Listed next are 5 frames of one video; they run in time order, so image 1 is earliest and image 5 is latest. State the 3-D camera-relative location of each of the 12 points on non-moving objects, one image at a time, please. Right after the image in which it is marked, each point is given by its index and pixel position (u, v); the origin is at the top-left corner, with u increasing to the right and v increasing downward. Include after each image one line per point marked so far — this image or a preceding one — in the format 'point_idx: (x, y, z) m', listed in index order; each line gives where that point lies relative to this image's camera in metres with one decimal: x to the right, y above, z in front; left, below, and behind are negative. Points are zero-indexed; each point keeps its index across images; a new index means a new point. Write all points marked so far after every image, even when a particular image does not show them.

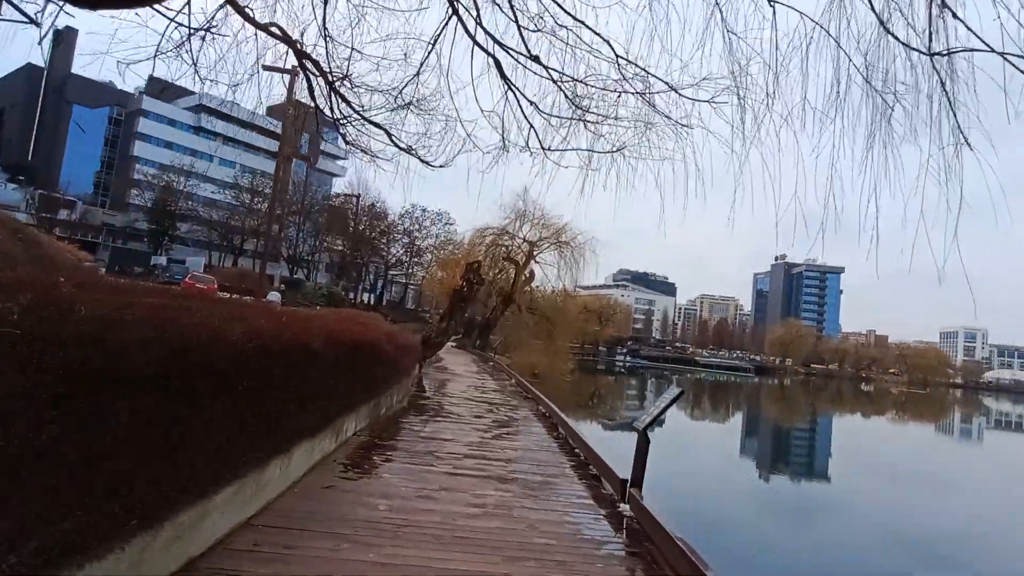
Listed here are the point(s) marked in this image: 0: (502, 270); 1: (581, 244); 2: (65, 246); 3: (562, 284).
0: (-0.2, +0.3, +18.7) m
1: (+1.4, +0.9, +18.8) m
2: (-6.8, +0.6, +14.4) m
3: (+1.0, +0.1, +19.0) m
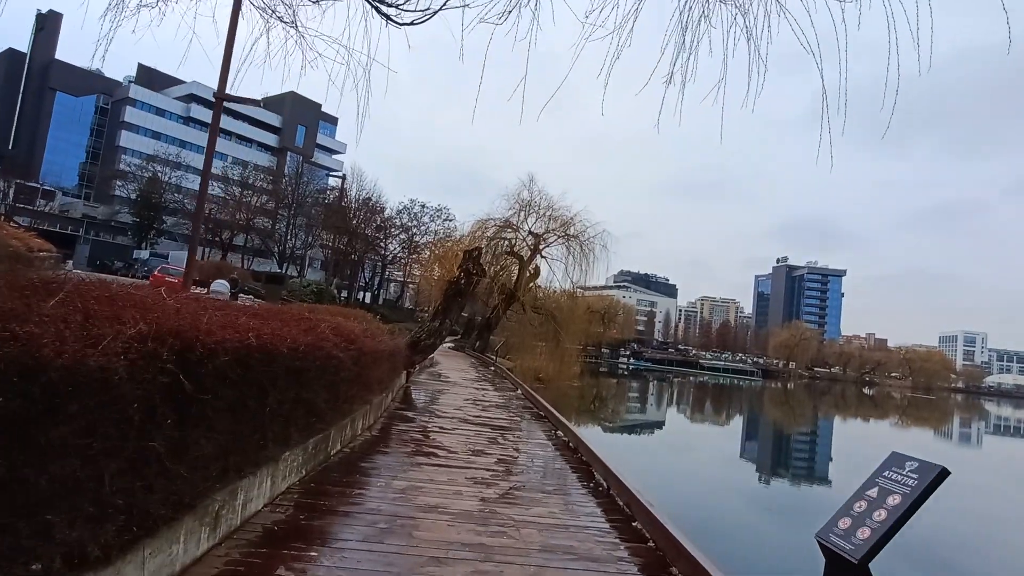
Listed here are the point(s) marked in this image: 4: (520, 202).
0: (-0.1, +0.4, +17.3) m
1: (+1.5, +0.9, +17.3) m
2: (-6.7, +0.7, +12.9) m
3: (+1.1, +0.1, +17.5) m
4: (+0.2, +1.6, +17.8) m
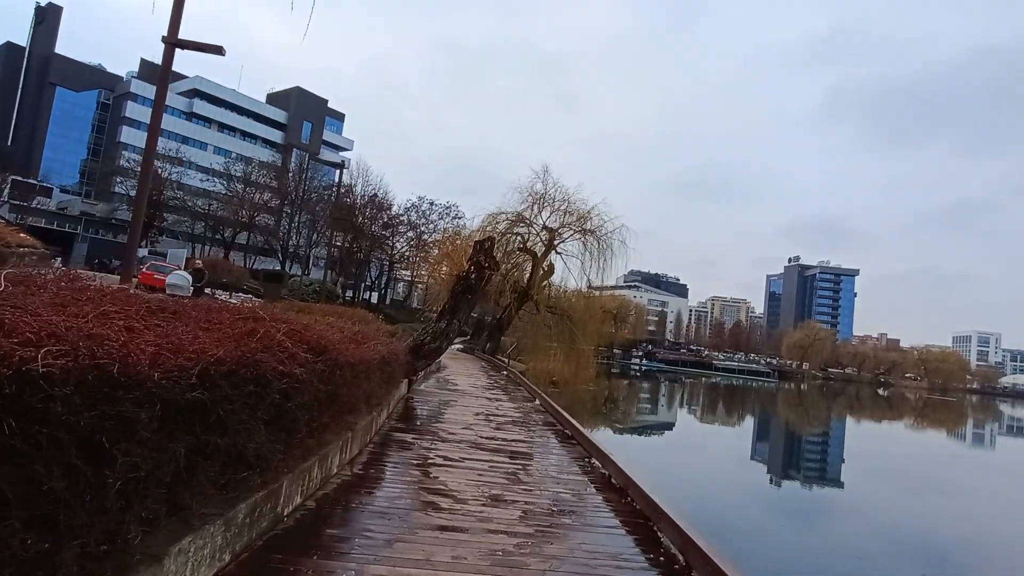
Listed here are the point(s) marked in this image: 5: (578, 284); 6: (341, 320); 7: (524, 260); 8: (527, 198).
0: (+0.1, +0.4, +16.3) m
1: (+1.7, +0.9, +16.4) m
2: (-6.5, +0.8, +12.0) m
3: (+1.3, +0.1, +16.6) m
4: (+0.4, +1.7, +16.8) m
5: (+1.1, +0.1, +16.7) m
6: (-1.2, -0.2, +6.6) m
7: (+0.2, +0.5, +16.5) m
8: (+0.3, +1.6, +16.9) m
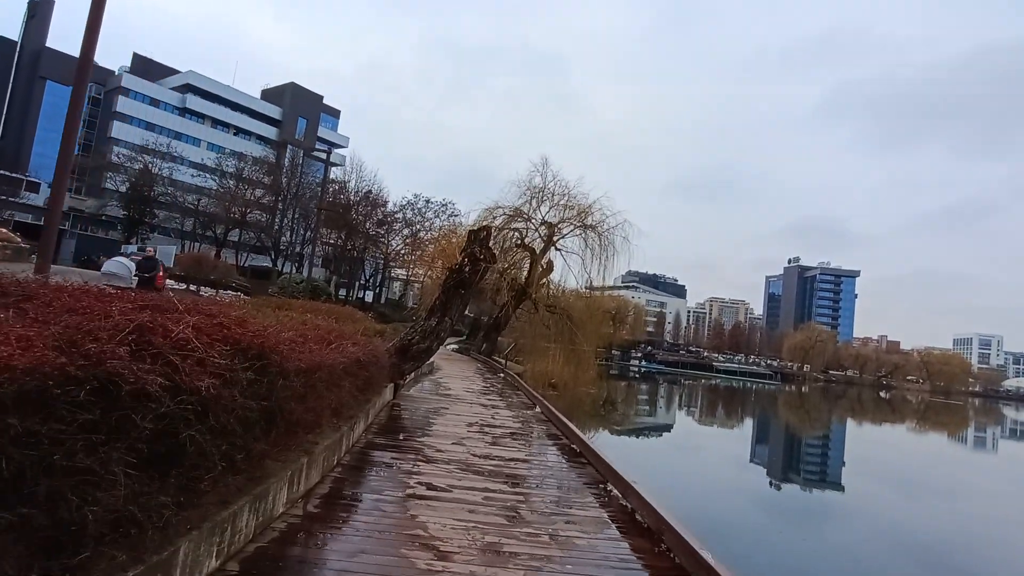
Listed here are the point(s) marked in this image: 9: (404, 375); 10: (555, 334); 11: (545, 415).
0: (+0.1, +0.5, +15.7) m
1: (+1.6, +0.9, +15.7) m
2: (-6.6, +0.8, +11.4) m
3: (+1.3, +0.1, +15.9) m
4: (+0.4, +1.7, +16.2) m
5: (+1.1, +0.1, +16.1) m
6: (-1.2, -0.2, +5.9) m
7: (+0.2, +0.5, +15.8) m
8: (+0.2, +1.6, +16.3) m
9: (-0.8, -0.6, +7.1) m
10: (+0.7, -0.8, +16.1) m
11: (+0.2, -0.9, +7.0) m
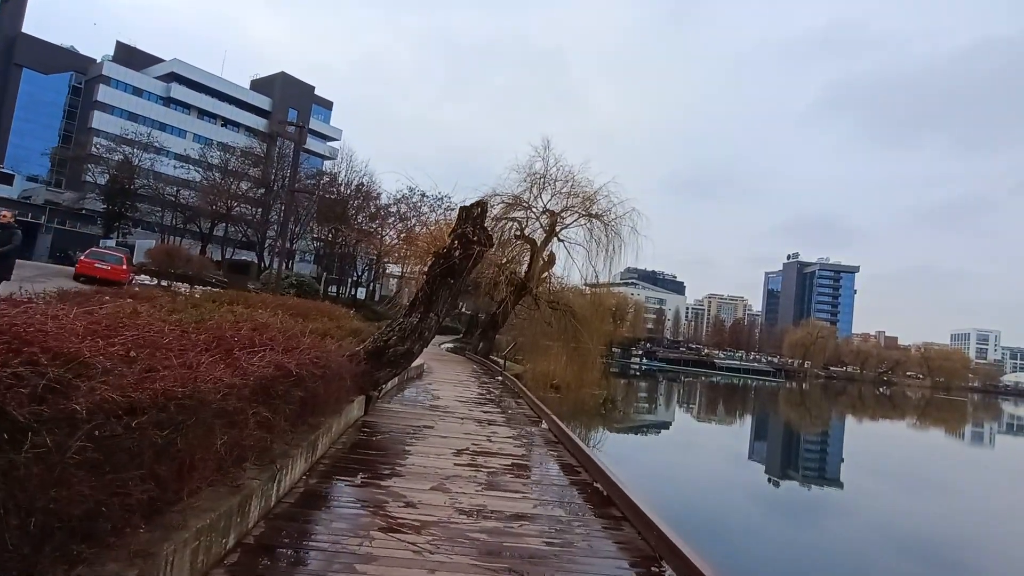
0: (0.0, +0.5, +14.6) m
1: (+1.6, +1.0, +14.6) m
2: (-6.6, +0.9, +10.3) m
3: (+1.2, +0.2, +14.8) m
4: (+0.3, +1.8, +15.1) m
5: (+1.1, +0.2, +14.9) m
6: (-1.2, -0.1, +4.8) m
7: (+0.1, +0.6, +14.7) m
8: (+0.2, +1.7, +15.2) m
9: (-0.8, -0.6, +5.9) m
10: (+0.7, -0.7, +15.0) m
11: (+0.2, -0.9, +5.9) m
